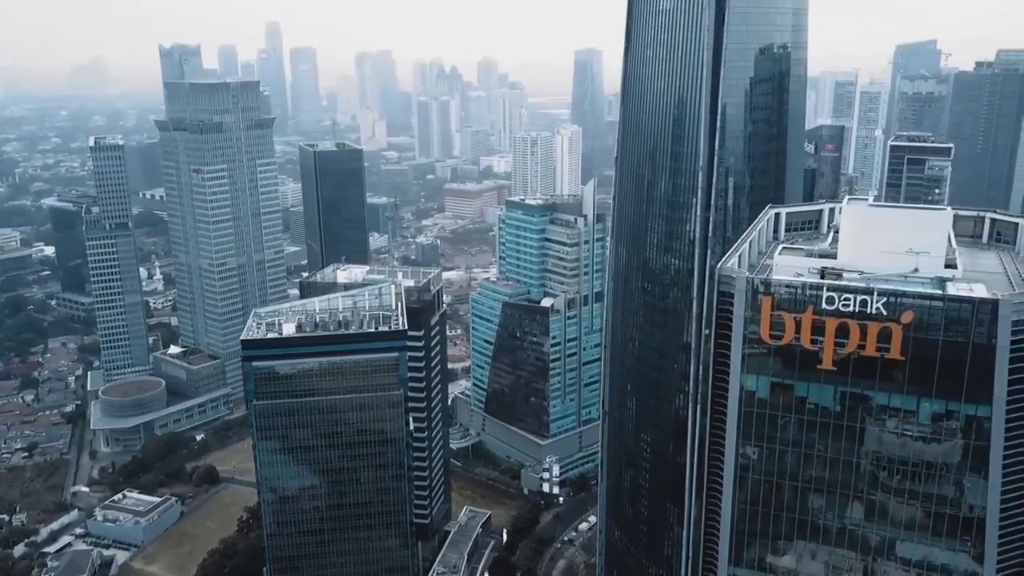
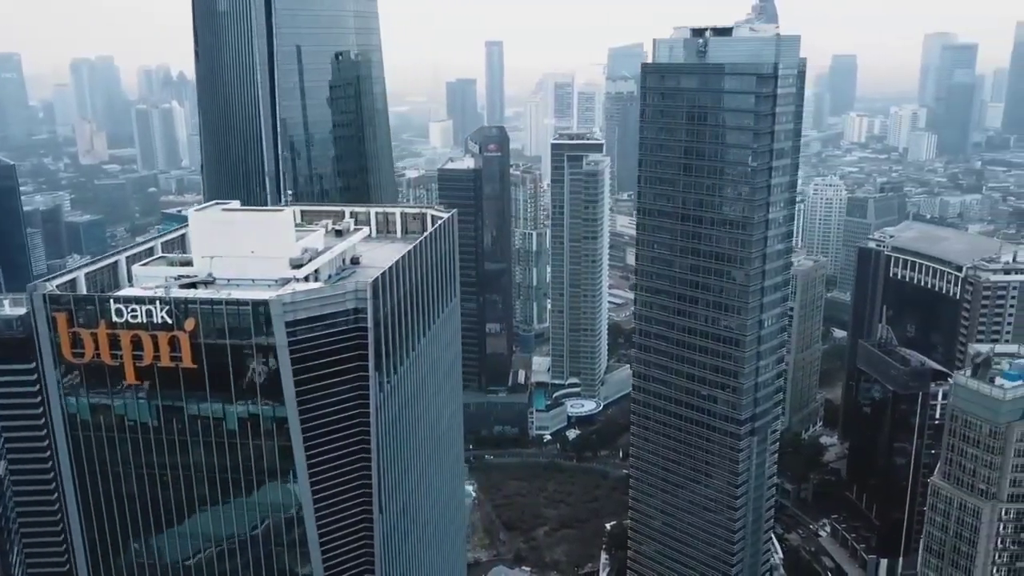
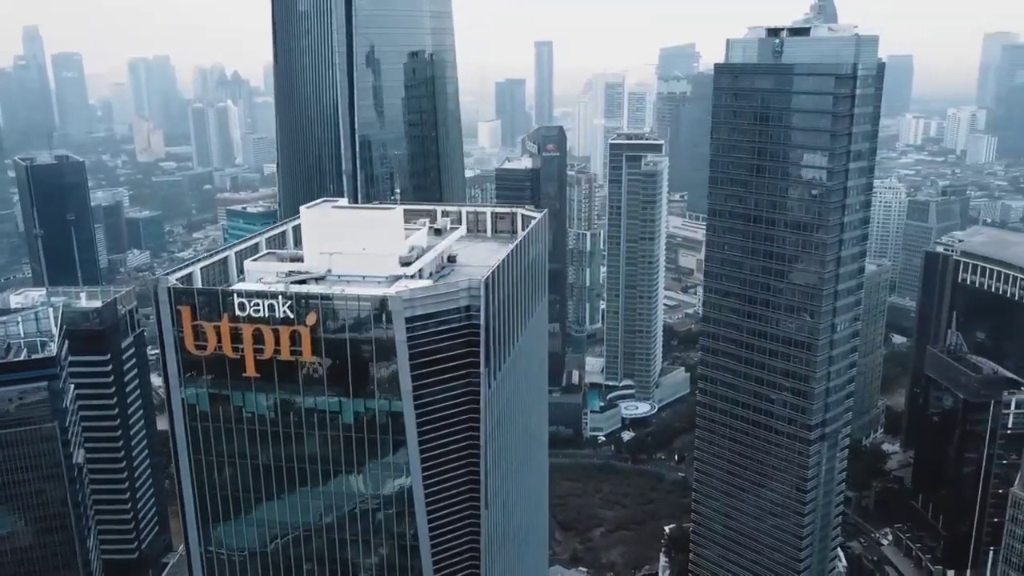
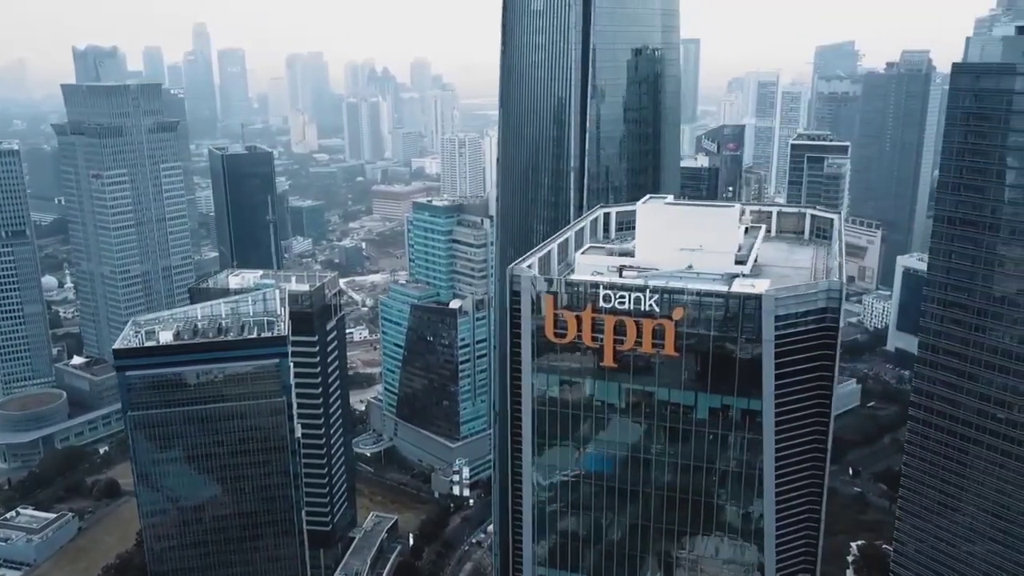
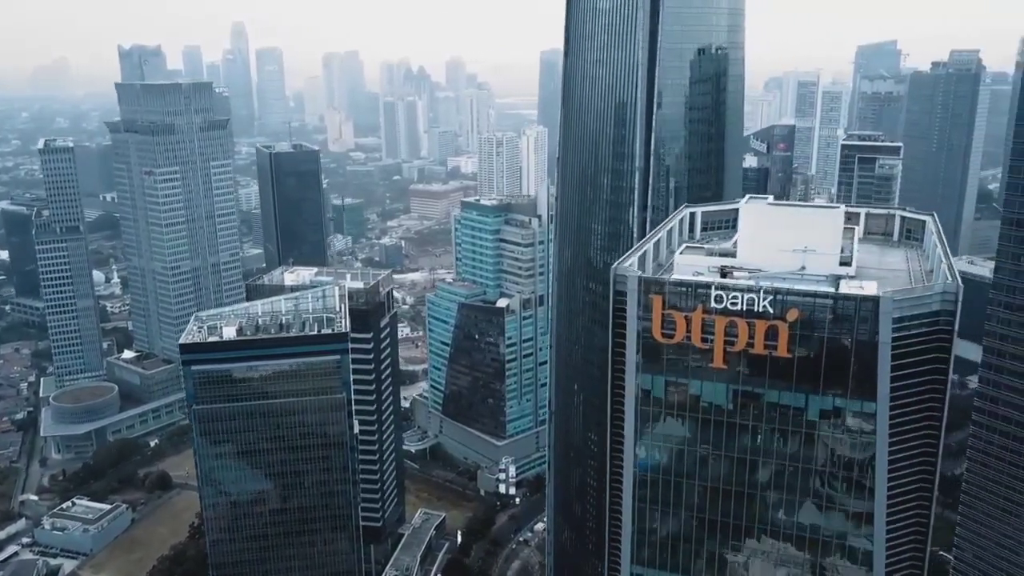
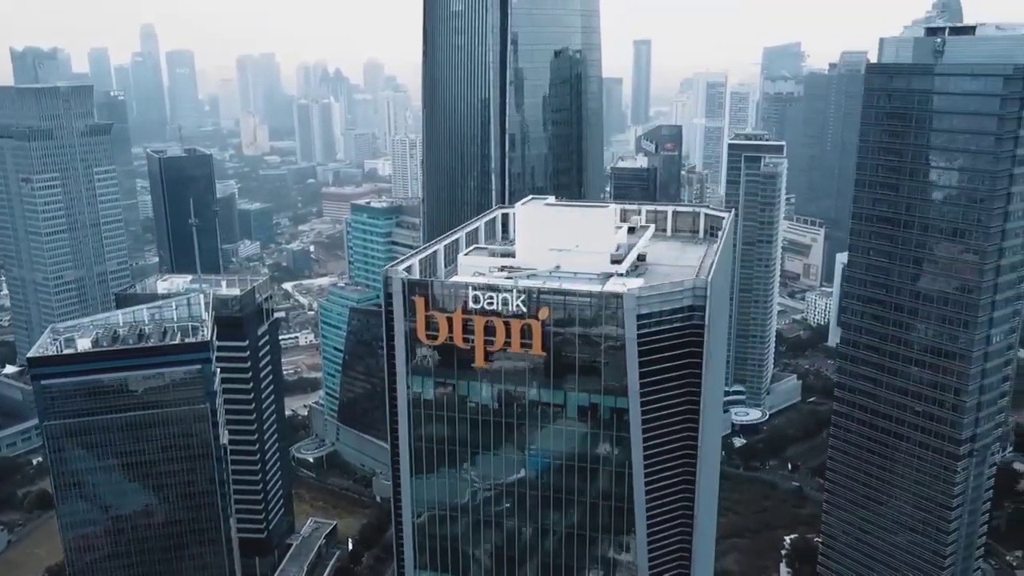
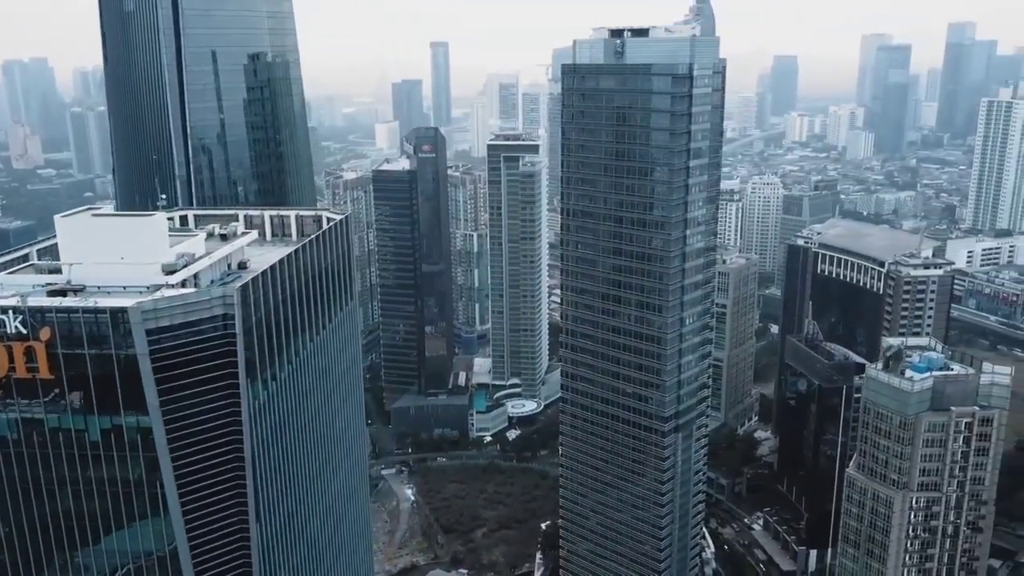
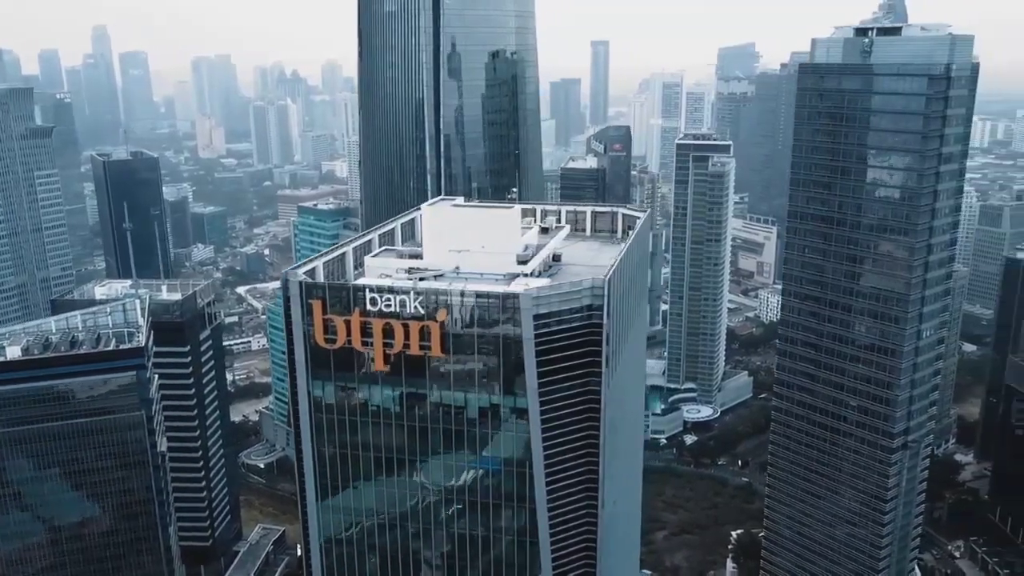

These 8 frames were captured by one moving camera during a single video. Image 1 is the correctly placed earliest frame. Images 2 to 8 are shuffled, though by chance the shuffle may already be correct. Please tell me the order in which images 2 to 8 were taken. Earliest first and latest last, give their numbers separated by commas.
5, 4, 6, 8, 3, 2, 7
